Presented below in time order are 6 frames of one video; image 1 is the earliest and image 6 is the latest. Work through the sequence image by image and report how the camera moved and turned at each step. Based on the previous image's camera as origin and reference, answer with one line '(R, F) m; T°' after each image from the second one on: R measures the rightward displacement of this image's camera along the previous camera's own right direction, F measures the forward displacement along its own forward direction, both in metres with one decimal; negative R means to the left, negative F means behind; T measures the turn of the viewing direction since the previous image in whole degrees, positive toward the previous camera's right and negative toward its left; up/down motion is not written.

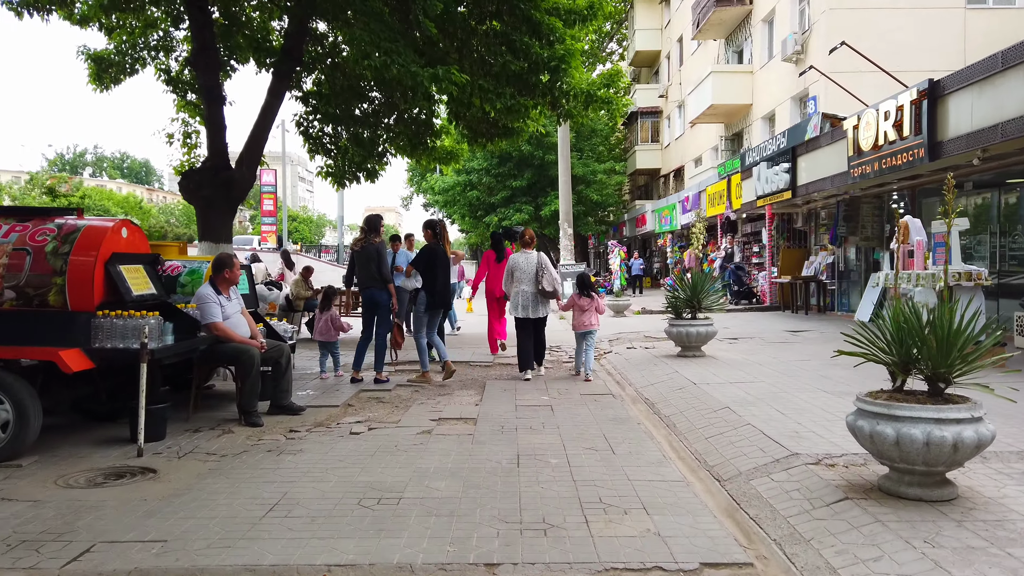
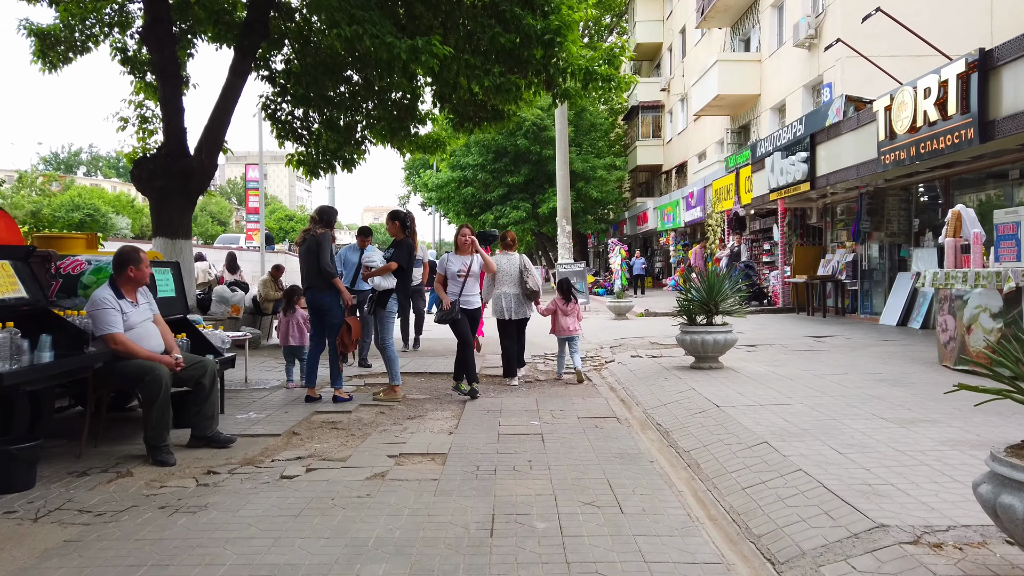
(+0.1, +1.3) m; 0°
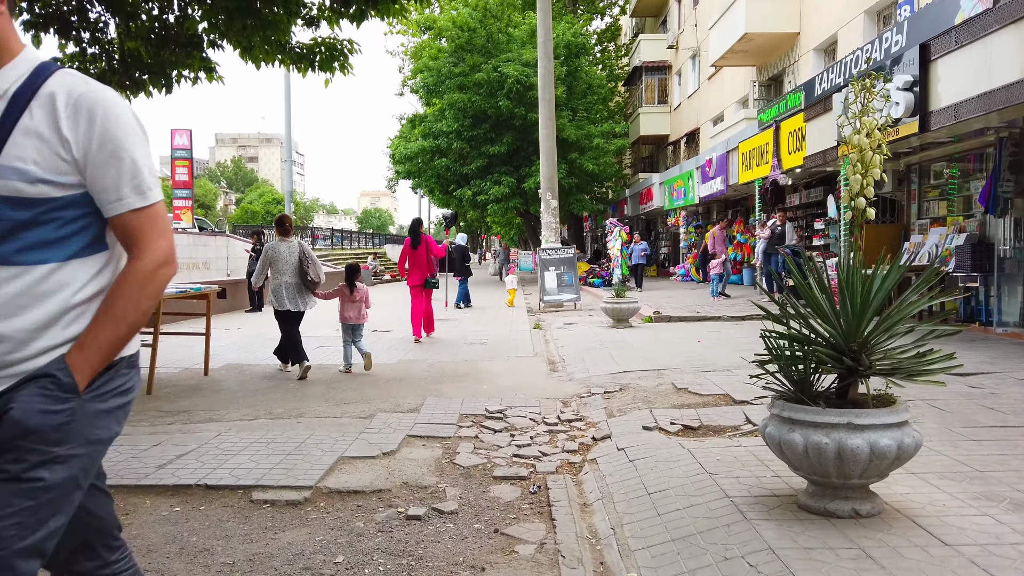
(+0.7, +4.8) m; 0°
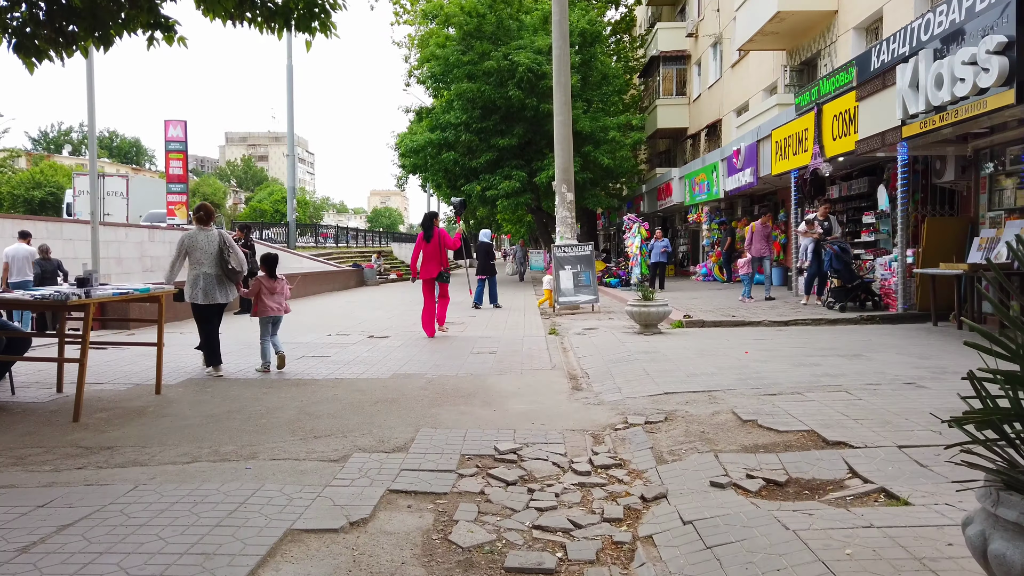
(0.0, +1.4) m; -1°
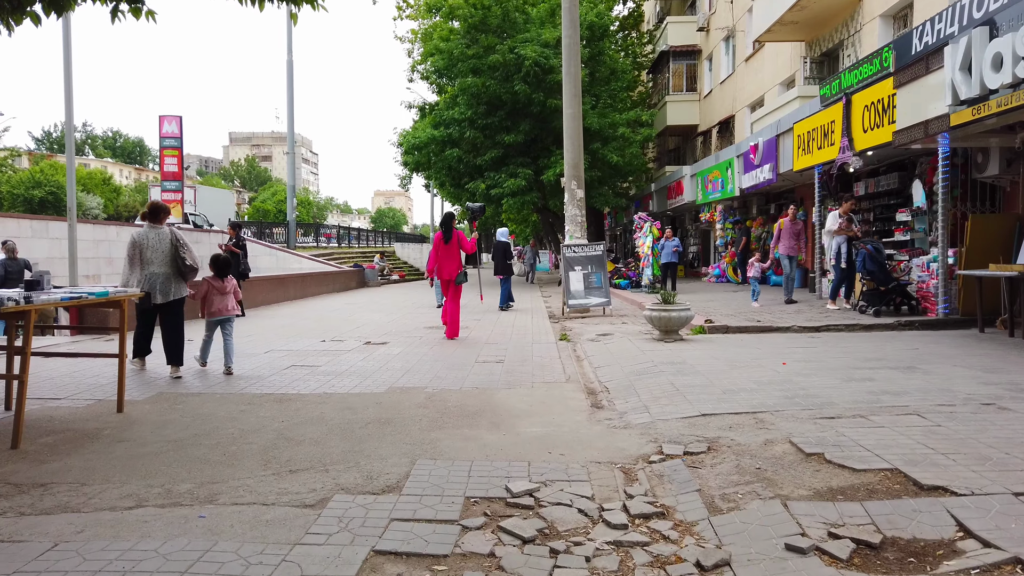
(-0.1, +0.8) m; 0°
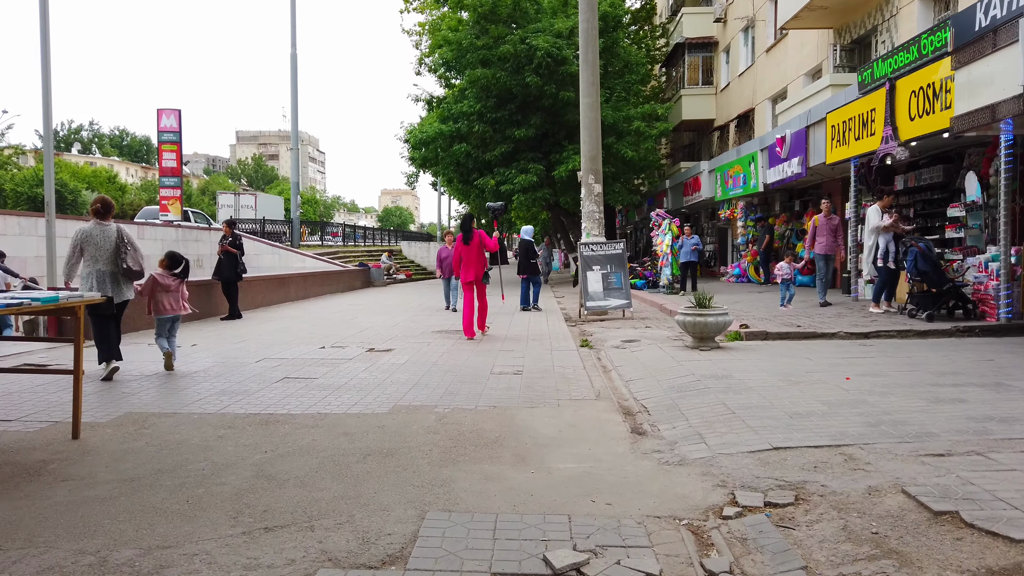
(-0.1, +0.9) m; -1°
